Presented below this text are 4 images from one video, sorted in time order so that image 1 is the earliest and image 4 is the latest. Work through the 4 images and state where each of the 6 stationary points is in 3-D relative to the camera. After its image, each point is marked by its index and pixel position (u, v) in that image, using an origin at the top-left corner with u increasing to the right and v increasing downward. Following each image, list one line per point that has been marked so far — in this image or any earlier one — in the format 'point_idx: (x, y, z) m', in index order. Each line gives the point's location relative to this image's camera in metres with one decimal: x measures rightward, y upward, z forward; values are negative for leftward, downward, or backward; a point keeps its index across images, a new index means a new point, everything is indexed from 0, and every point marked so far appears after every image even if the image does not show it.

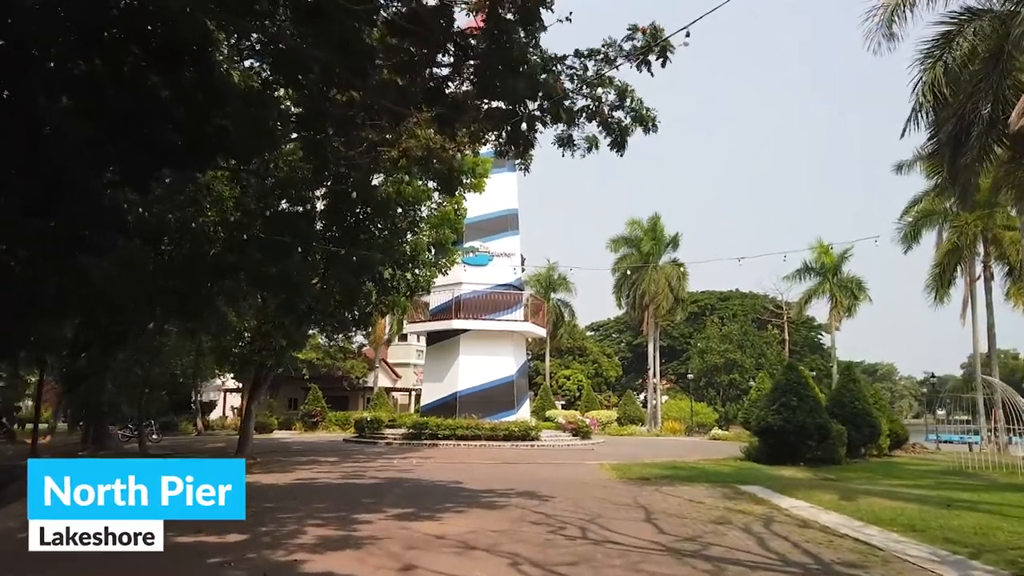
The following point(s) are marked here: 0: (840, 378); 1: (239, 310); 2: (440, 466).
0: (+8.4, -2.3, +19.8) m
1: (-5.4, -0.5, +15.9) m
2: (-1.4, -3.4, +14.7) m
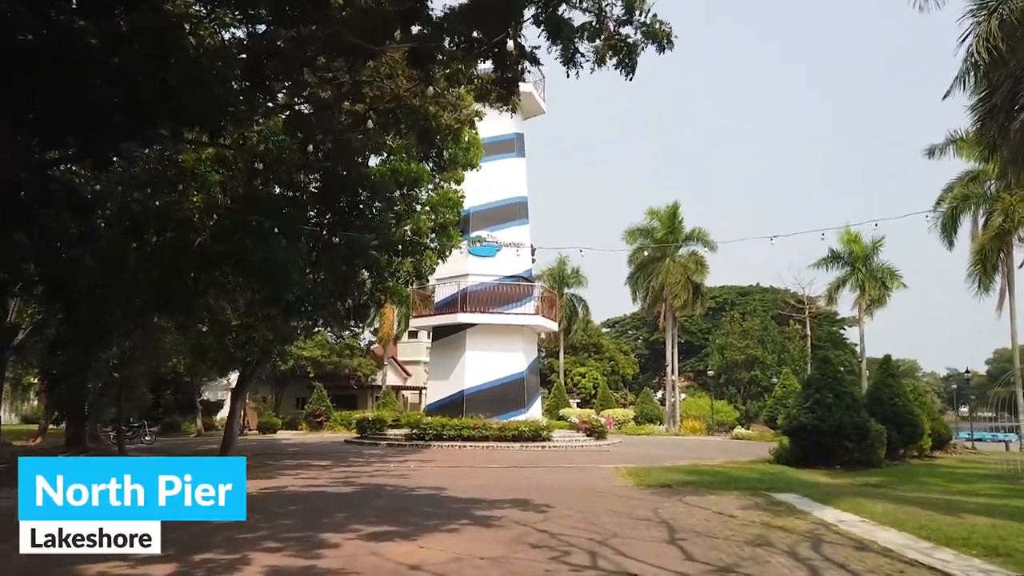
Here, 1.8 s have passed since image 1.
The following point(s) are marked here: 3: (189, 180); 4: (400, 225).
0: (+8.6, -2.0, +18.3) m
1: (-5.3, -0.3, +14.7) m
2: (-1.3, -3.2, +13.5) m
3: (-5.8, +1.9, +14.2) m
4: (-2.4, +1.3, +16.1) m
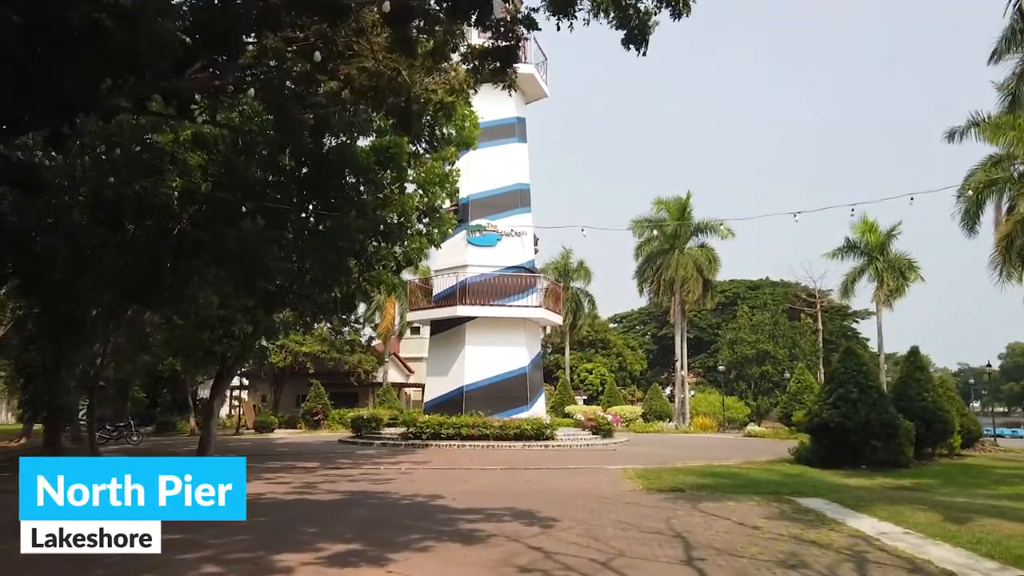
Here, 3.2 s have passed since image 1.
0: (+8.6, -1.7, +17.1) m
1: (-5.3, -0.2, +13.7) m
2: (-1.3, -3.0, +12.4) m
3: (-5.9, +2.1, +13.2) m
4: (-2.4, +1.5, +15.1) m
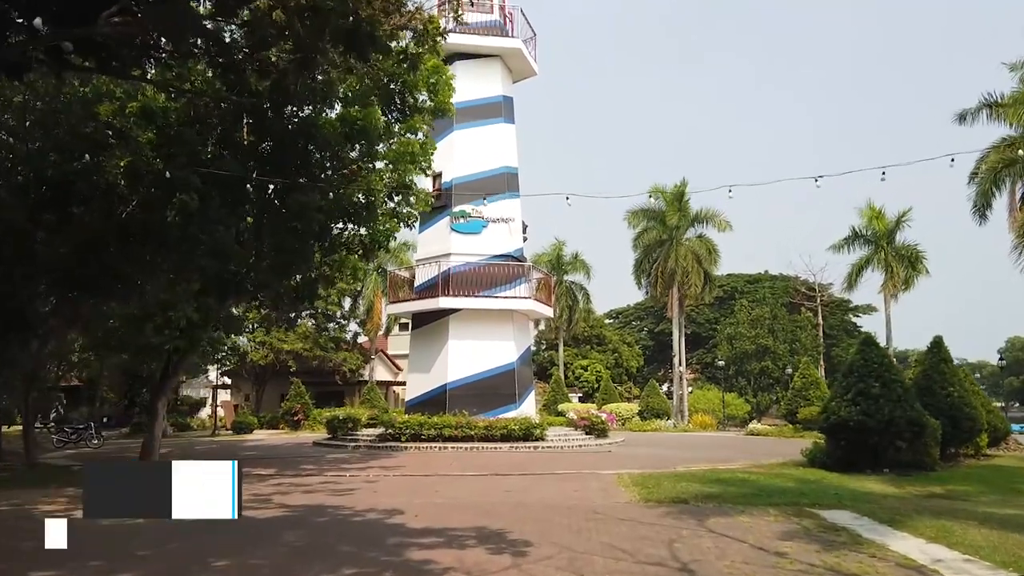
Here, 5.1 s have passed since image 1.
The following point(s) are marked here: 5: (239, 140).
0: (+8.3, -1.4, +15.8) m
1: (-5.6, +0.1, +12.2) m
2: (-1.6, -2.7, +11.0) m
3: (-6.2, +2.3, +11.7) m
4: (-2.7, +1.7, +13.6) m
5: (-4.2, +2.3, +11.4) m
